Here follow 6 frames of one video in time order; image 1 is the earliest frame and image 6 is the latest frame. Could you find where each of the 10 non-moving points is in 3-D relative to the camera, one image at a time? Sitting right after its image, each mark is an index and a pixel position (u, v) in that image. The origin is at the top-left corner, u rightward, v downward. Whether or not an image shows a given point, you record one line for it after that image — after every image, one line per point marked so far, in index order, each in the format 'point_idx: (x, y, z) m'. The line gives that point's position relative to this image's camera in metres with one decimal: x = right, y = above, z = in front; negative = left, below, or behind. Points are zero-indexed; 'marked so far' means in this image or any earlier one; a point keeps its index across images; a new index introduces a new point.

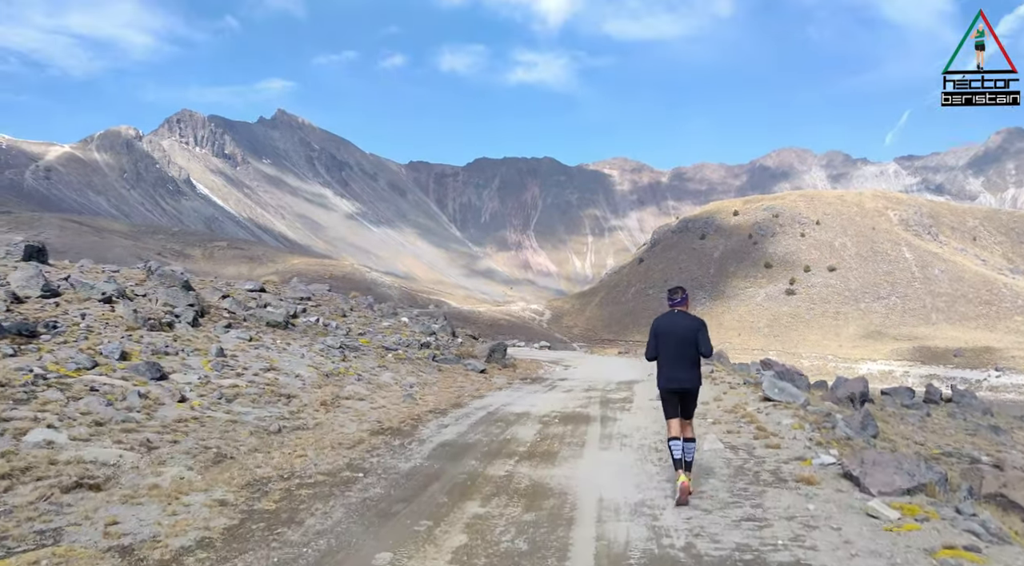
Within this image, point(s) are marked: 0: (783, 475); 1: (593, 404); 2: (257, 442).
0: (+3.1, -2.2, +9.4) m
1: (+1.9, -2.8, +19.0) m
2: (-3.5, -2.2, +11.4) m
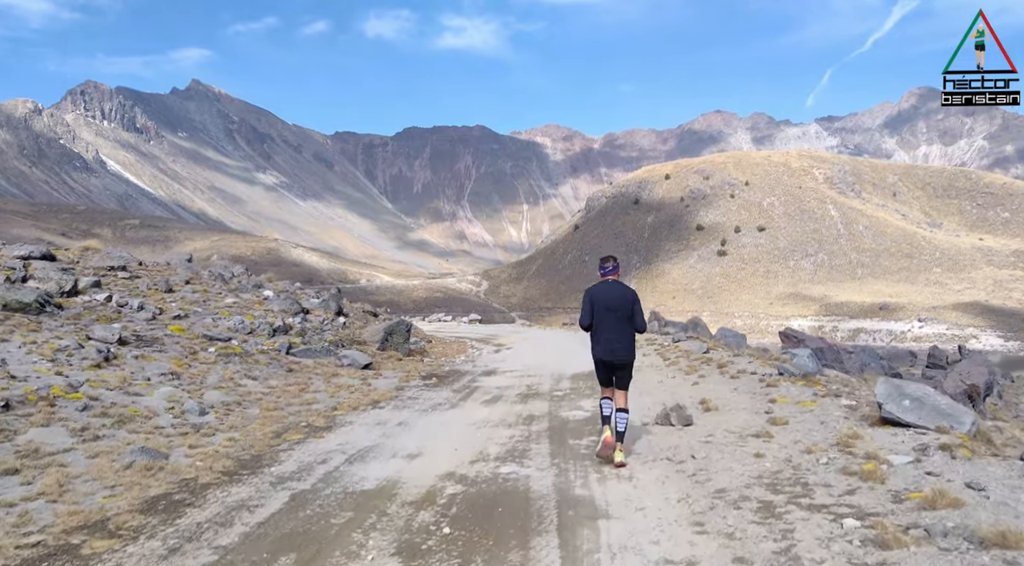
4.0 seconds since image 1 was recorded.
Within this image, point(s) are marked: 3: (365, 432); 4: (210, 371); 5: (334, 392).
0: (+2.2, -1.5, +0.1) m
1: (+0.3, -1.9, +9.5) m
2: (-4.5, -1.7, +1.5) m
3: (-2.0, -2.0, +11.1) m
4: (-5.6, -1.6, +15.2) m
5: (-3.3, -2.0, +15.0) m
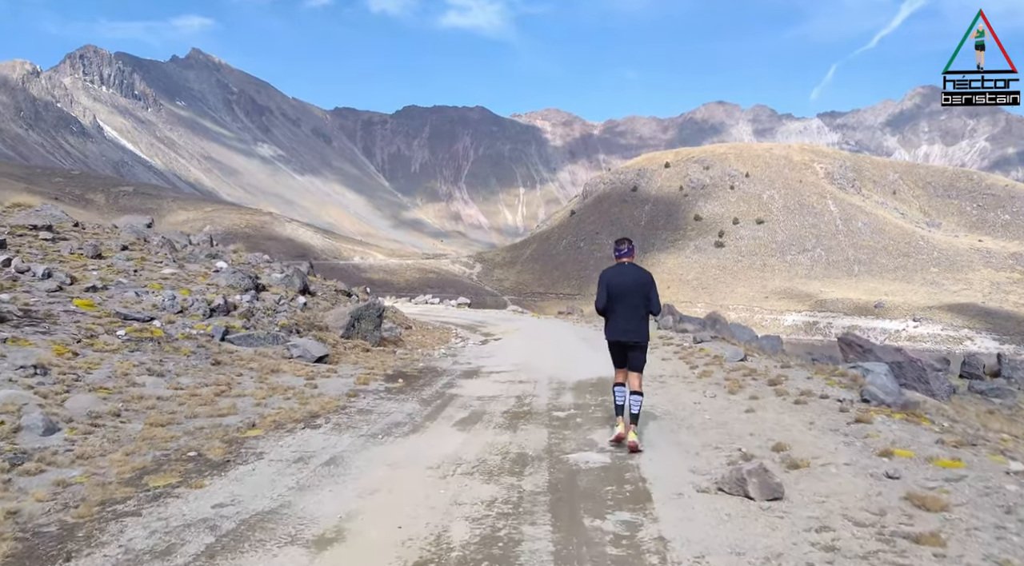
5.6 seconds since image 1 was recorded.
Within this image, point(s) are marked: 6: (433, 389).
0: (+2.2, -1.6, -3.6) m
1: (+0.1, -1.7, +5.9) m
2: (-4.6, -1.5, -2.2) m
3: (-2.1, -1.7, +7.4) m
4: (-5.7, -1.1, +11.5) m
5: (-3.4, -1.6, +11.3) m
6: (-1.2, -1.7, +12.9) m
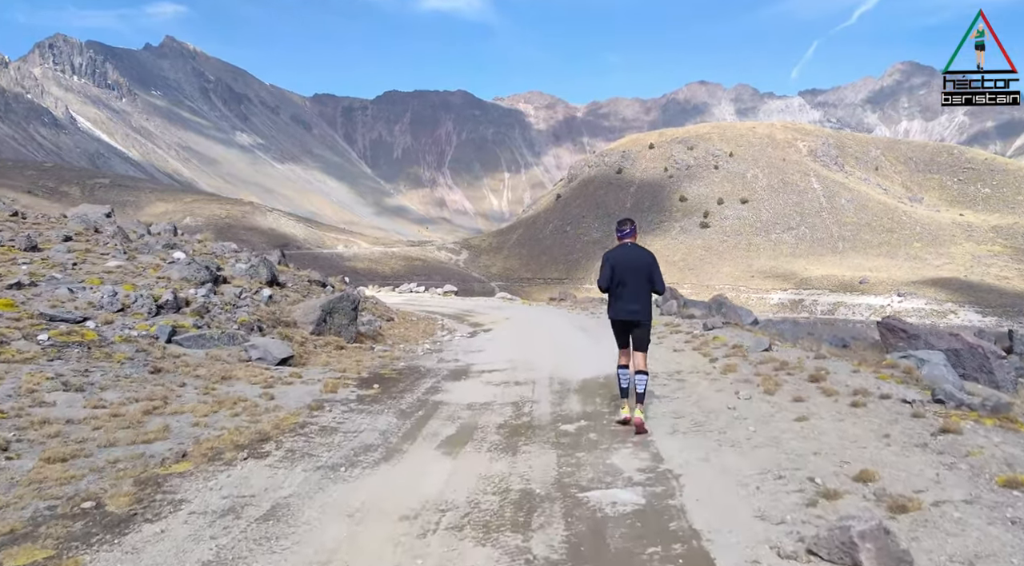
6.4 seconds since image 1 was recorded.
0: (+2.4, -1.7, -5.5) m
1: (+0.2, -1.6, +3.9) m
2: (-4.4, -1.7, -4.2) m
3: (-2.1, -1.6, +5.5) m
4: (-5.8, -1.1, +9.5) m
5: (-3.5, -1.5, +9.3) m
6: (-1.3, -1.5, +11.0) m
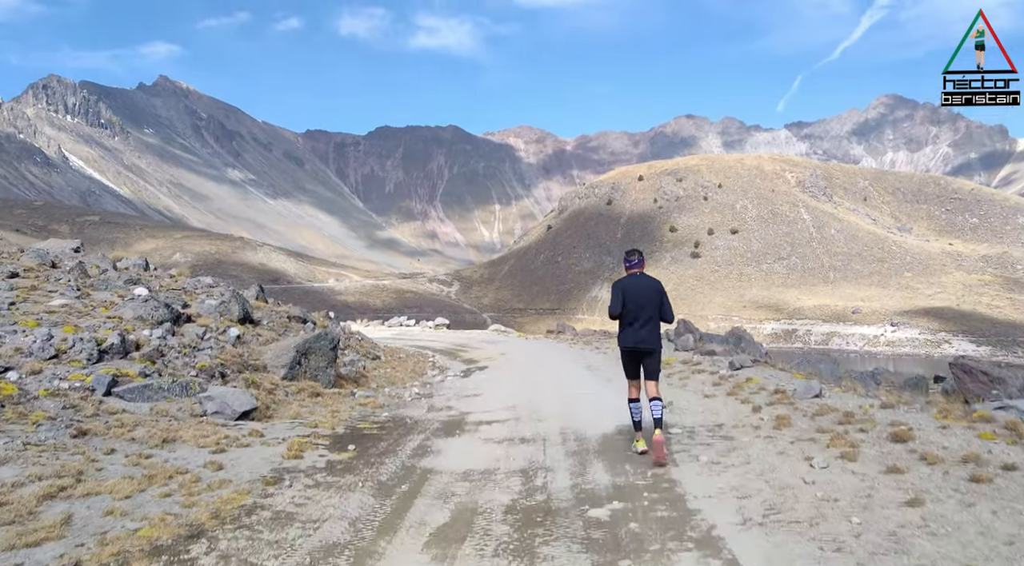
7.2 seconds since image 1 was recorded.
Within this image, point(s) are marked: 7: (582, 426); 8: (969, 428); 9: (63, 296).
0: (+2.6, -1.4, -7.5) m
1: (+0.3, -1.8, +1.9) m
2: (-4.2, -1.6, -6.4) m
3: (-2.0, -1.9, +3.4) m
4: (-5.7, -1.5, +7.3) m
5: (-3.4, -1.9, +7.2) m
6: (-1.2, -1.9, +8.9) m
7: (+0.7, -1.8, +10.4) m
8: (+4.7, -1.5, +8.5) m
9: (-8.7, -0.2, +15.9) m
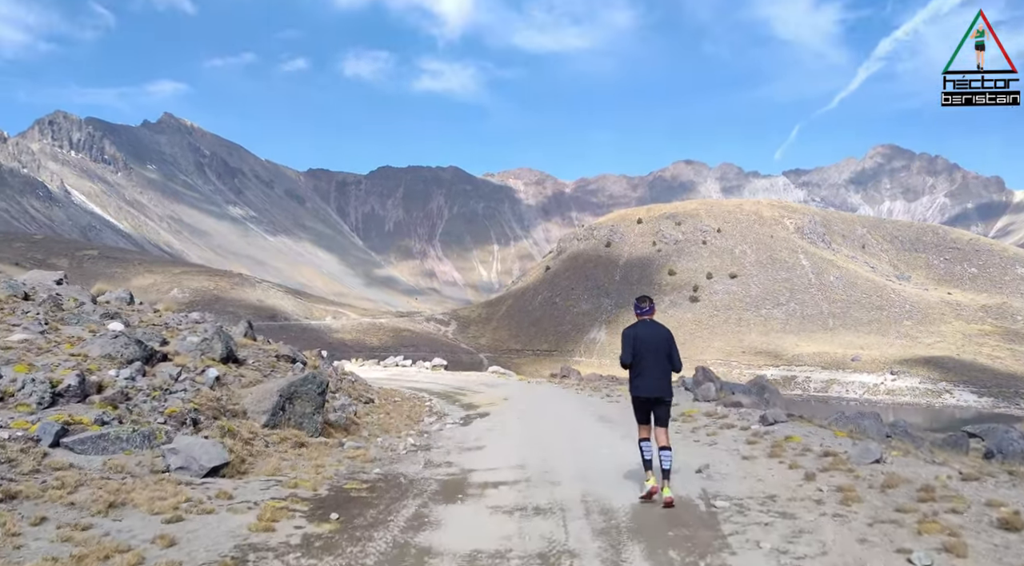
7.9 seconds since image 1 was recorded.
0: (+2.8, -1.0, -9.0) m
1: (+0.5, -1.8, +0.3) m
2: (-4.0, -1.1, -7.9) m
3: (-1.8, -1.9, +1.8) m
4: (-5.6, -1.7, +5.8) m
5: (-3.2, -2.1, +5.6) m
6: (-1.1, -2.3, +7.3) m
7: (+0.9, -2.3, +8.9) m
8: (+4.9, -1.9, +7.0) m
9: (-8.5, -0.8, +14.4) m
